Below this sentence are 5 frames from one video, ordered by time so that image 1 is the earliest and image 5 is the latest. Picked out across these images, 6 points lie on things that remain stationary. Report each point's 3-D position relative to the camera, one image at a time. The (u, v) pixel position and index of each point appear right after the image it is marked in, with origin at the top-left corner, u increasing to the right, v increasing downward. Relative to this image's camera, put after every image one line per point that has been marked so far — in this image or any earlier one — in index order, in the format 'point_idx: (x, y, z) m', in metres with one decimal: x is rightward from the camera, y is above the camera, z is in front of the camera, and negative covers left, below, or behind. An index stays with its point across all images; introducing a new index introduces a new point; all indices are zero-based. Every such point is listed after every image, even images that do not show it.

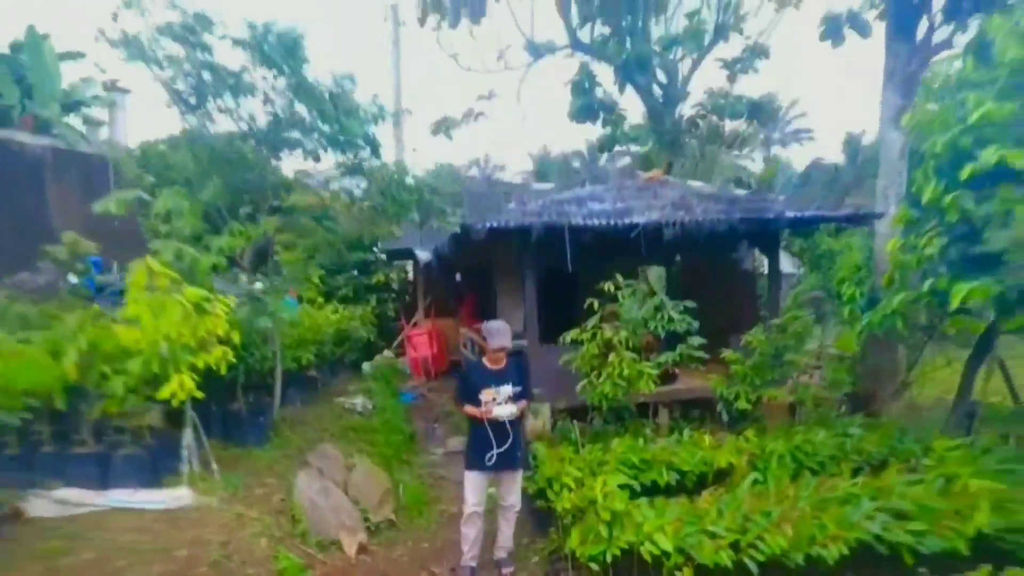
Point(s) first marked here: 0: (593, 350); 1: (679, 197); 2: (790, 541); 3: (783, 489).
0: (+0.5, -0.4, +6.4) m
1: (+1.1, +0.6, +6.8) m
2: (+0.9, -0.9, +3.7) m
3: (+1.1, -0.8, +4.1) m
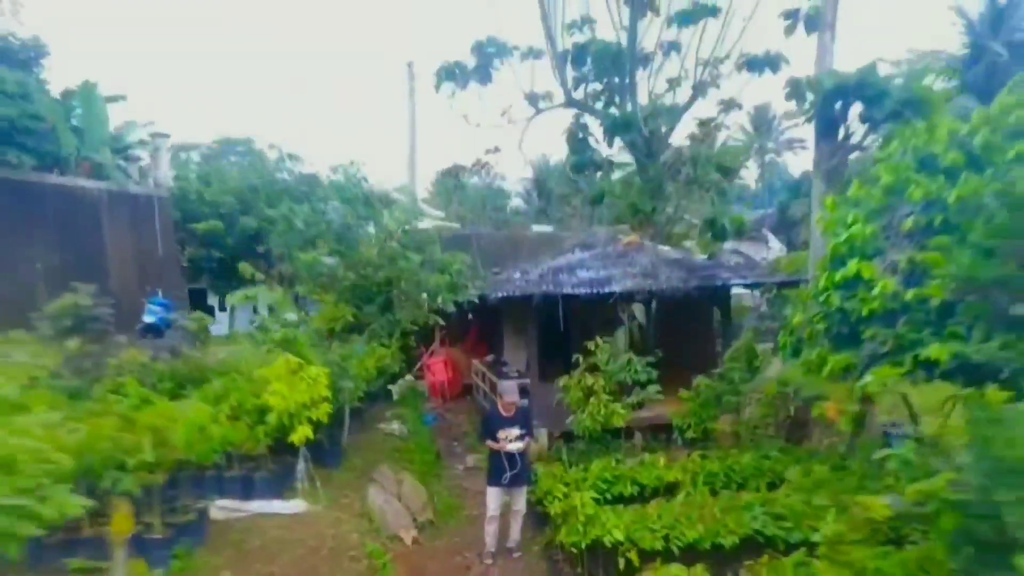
0: (+0.5, -0.8, +8.2) m
1: (+1.1, +0.1, +8.6) m
2: (+1.0, -1.3, +5.5) m
3: (+1.1, -1.2, +6.0) m
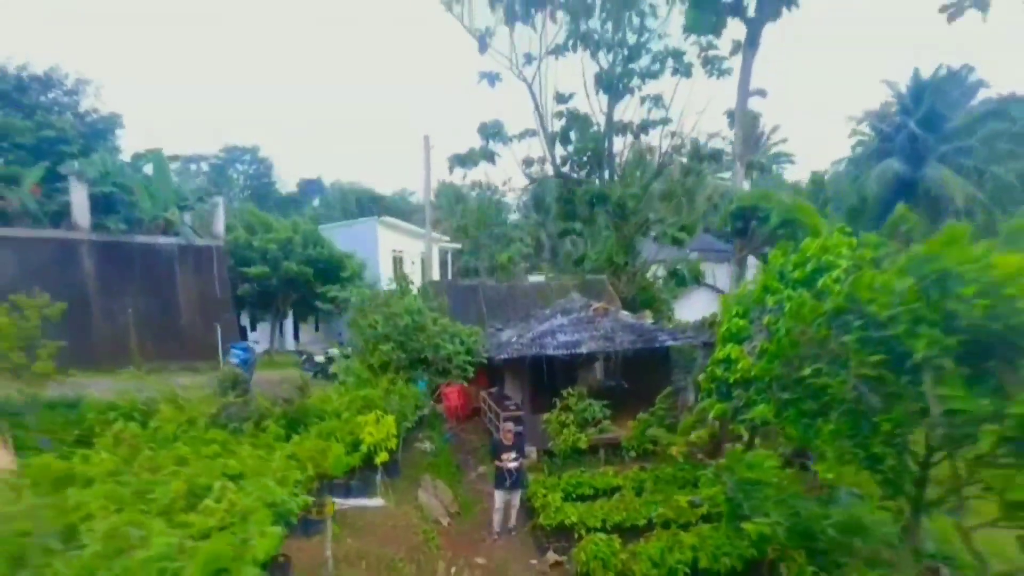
0: (+0.5, -1.5, +11.7) m
1: (+1.1, -0.6, +12.1) m
2: (+1.0, -2.0, +9.0) m
3: (+1.1, -1.9, +9.4) m
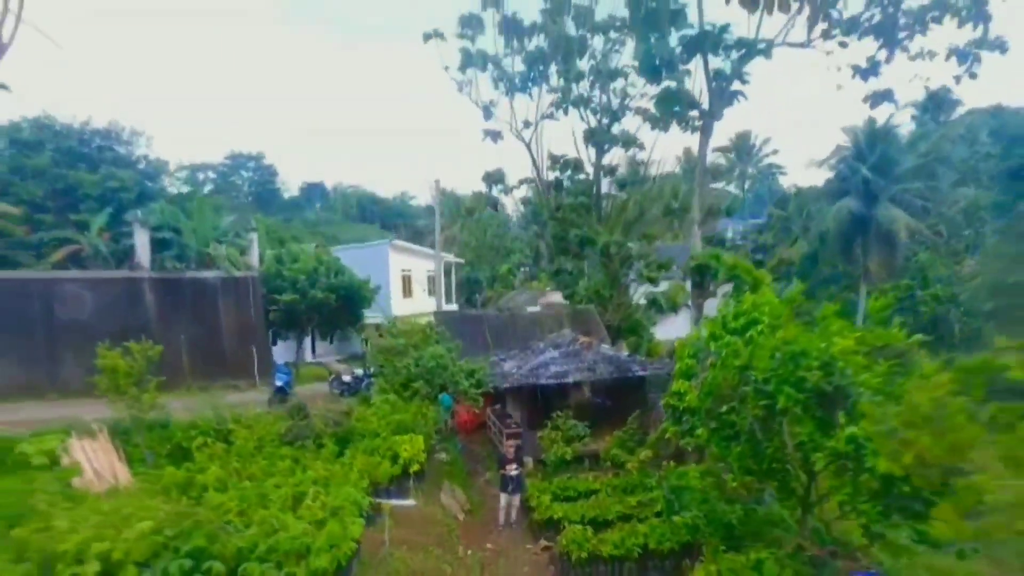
0: (+0.5, -2.1, +14.6) m
1: (+1.1, -1.2, +15.0) m
2: (+1.0, -2.6, +11.9) m
3: (+1.1, -2.5, +12.3) m
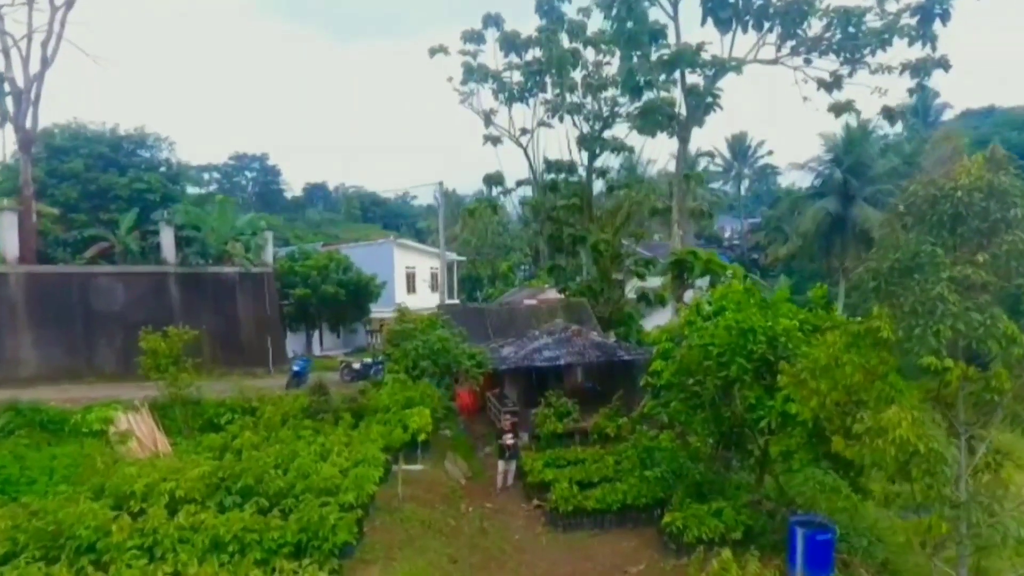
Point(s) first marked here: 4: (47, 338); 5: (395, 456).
0: (+0.5, -2.0, +16.1) m
1: (+1.1, -1.0, +16.6) m
2: (+0.9, -2.5, +13.4) m
3: (+1.1, -2.4, +13.9) m
4: (-8.4, -0.9, +18.6) m
5: (-1.5, -2.2, +13.5) m
